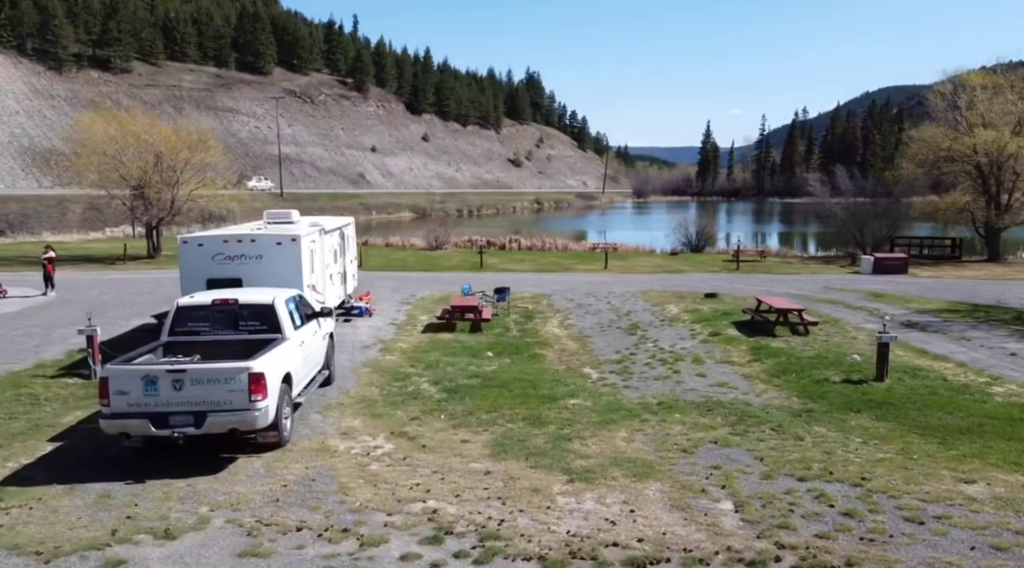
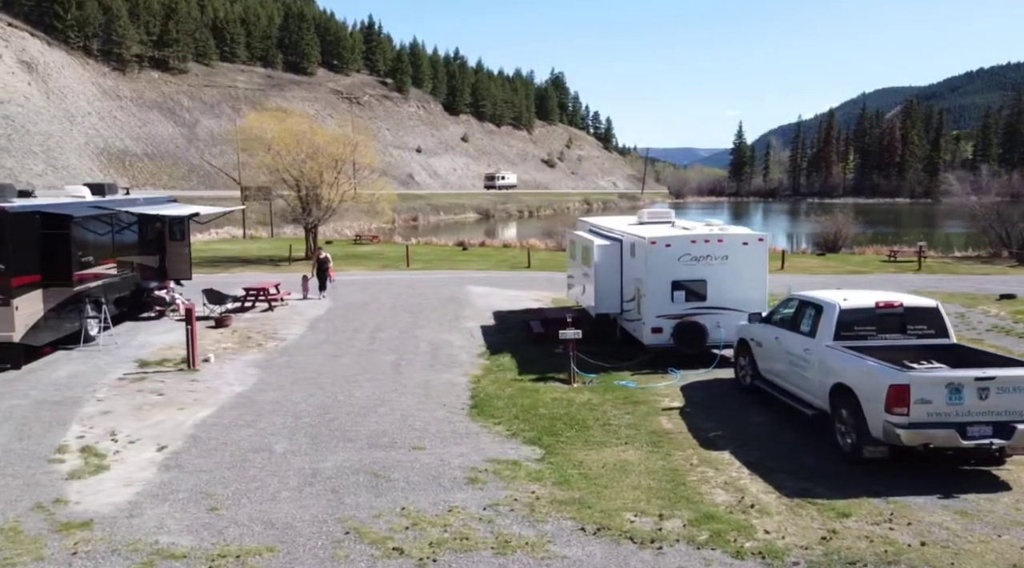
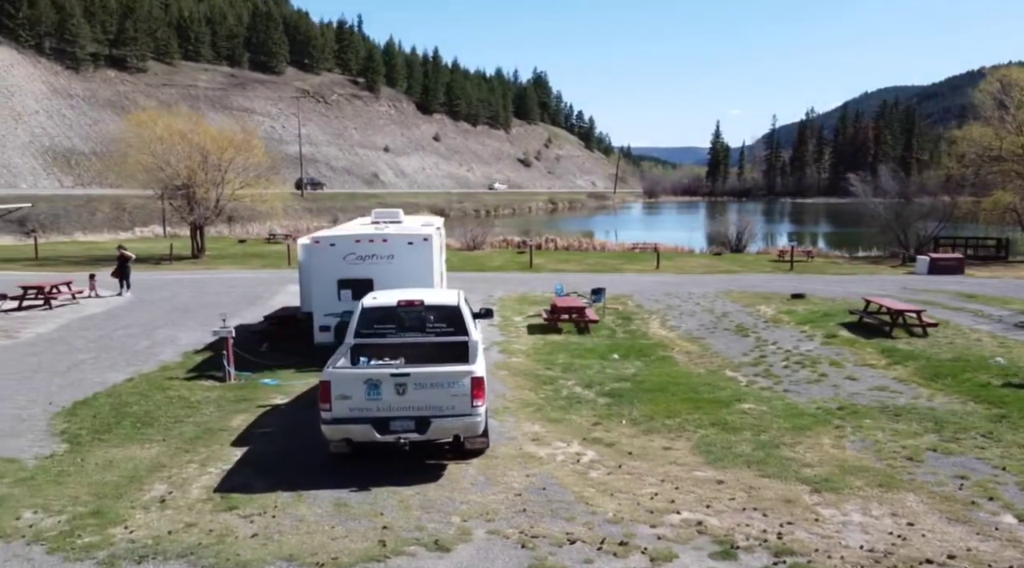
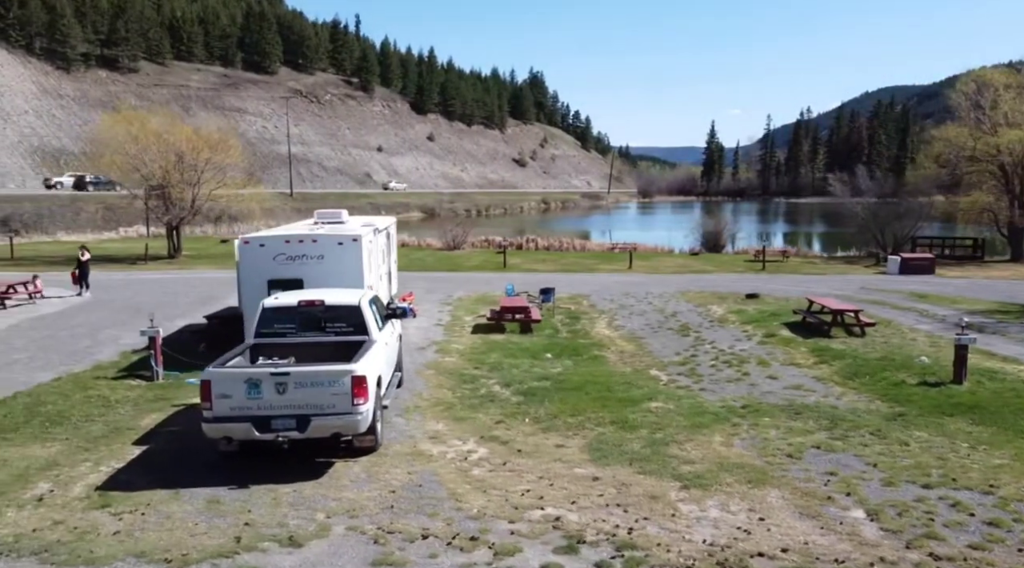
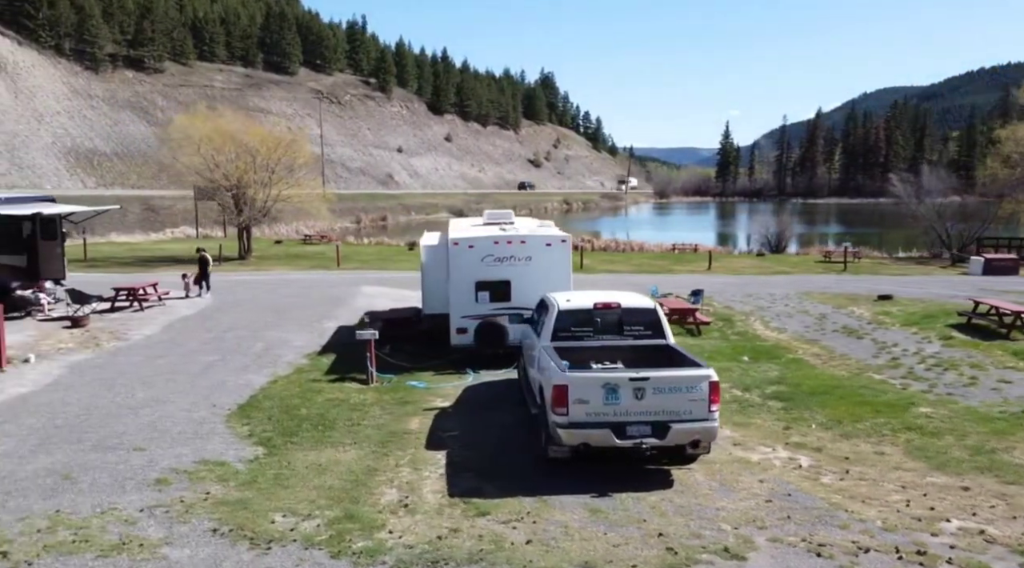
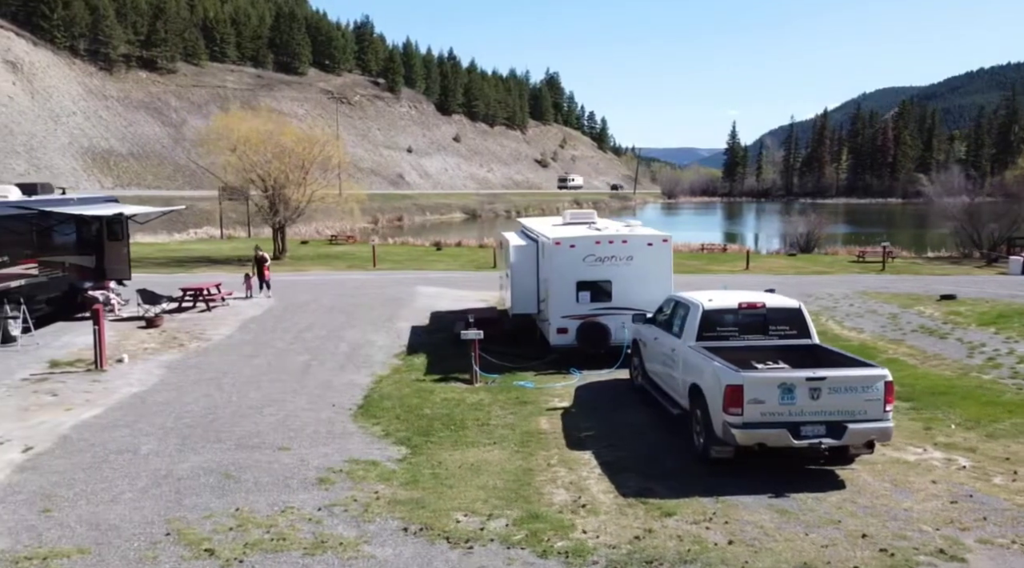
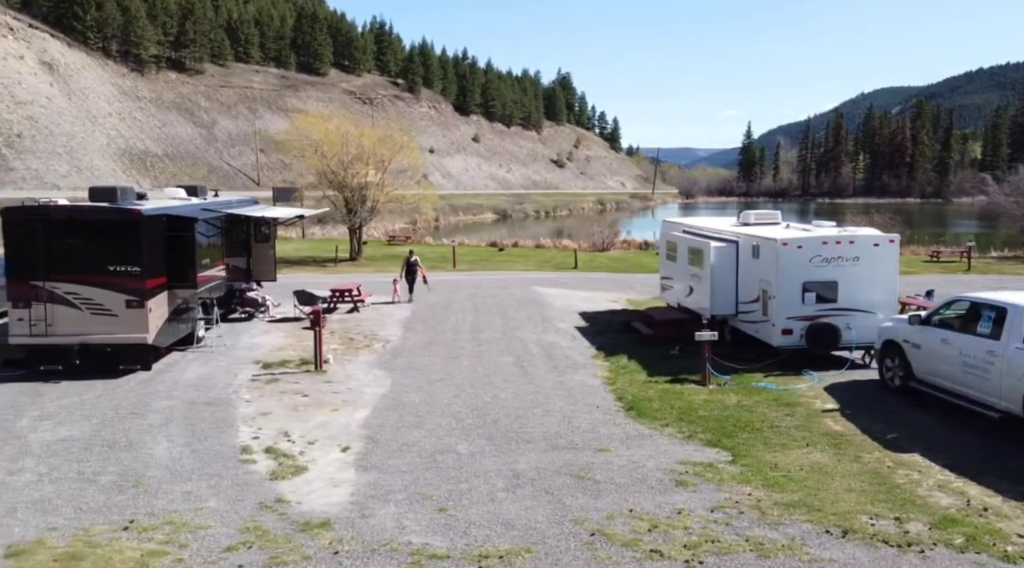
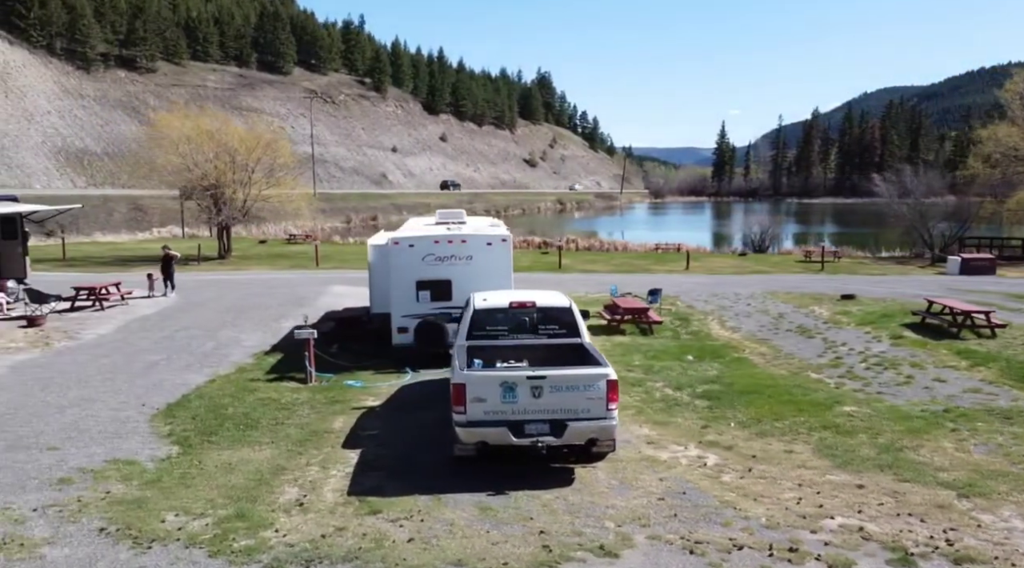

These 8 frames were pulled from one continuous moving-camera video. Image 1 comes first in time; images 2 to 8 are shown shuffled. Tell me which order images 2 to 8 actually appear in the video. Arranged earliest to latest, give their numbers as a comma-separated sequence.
4, 3, 8, 5, 6, 2, 7
